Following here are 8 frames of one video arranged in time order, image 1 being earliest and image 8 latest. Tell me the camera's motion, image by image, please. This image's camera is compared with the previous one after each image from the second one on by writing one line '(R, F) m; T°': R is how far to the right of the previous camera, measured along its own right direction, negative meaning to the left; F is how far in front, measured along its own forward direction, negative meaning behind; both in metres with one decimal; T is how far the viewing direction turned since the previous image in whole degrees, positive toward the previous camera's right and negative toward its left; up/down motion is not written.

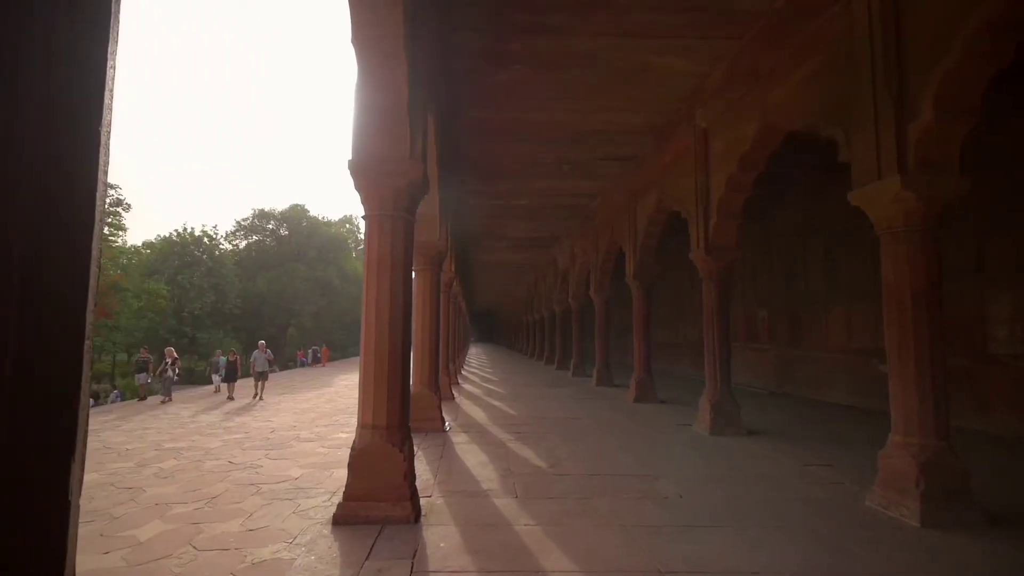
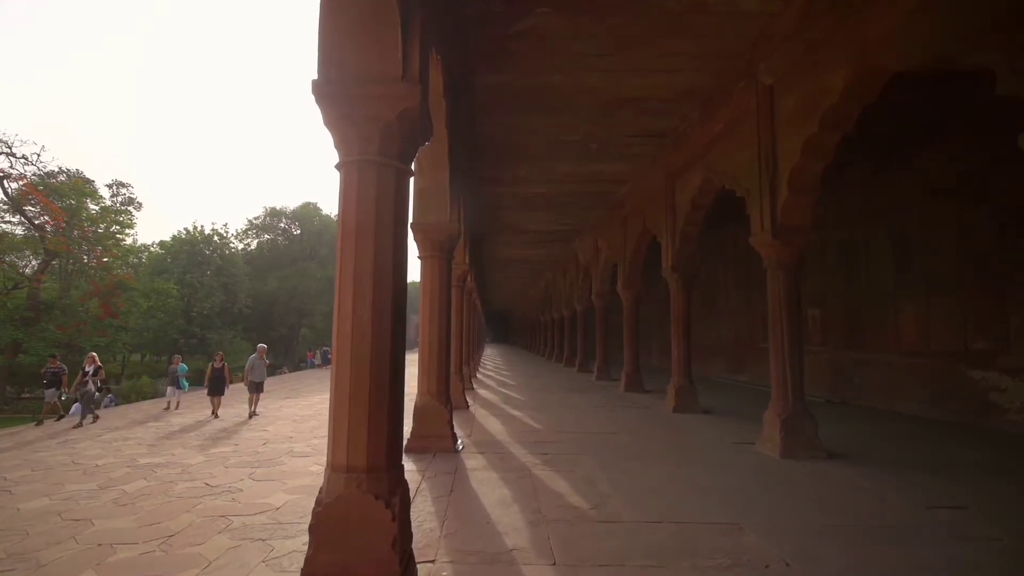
(-0.1, +1.1) m; -2°
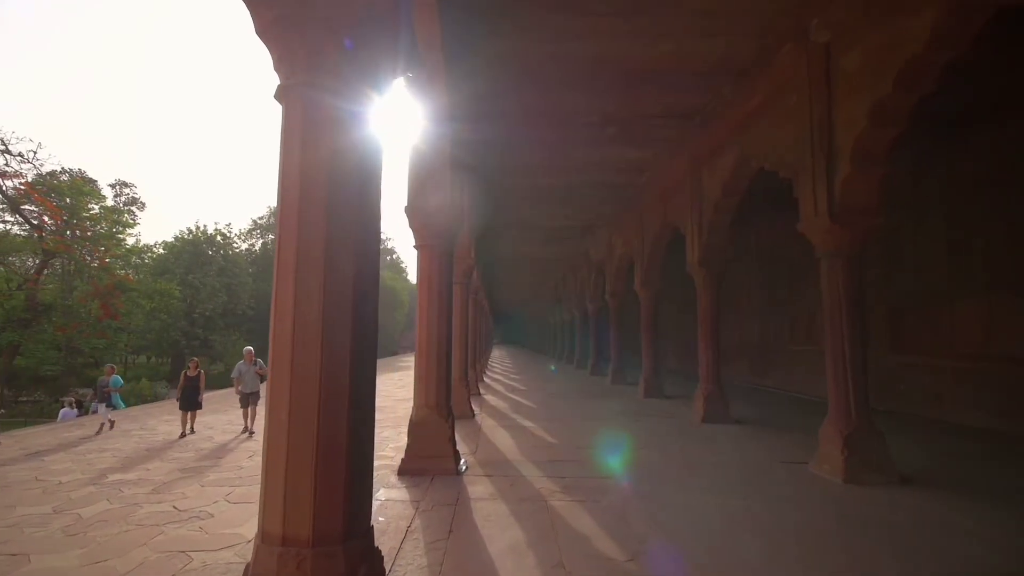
(0.0, +0.8) m; -1°
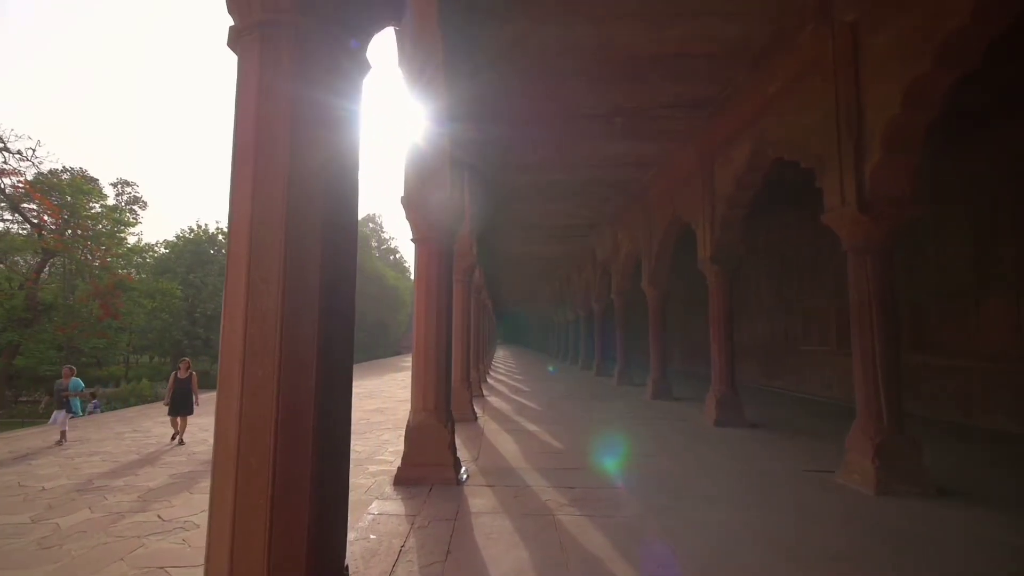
(0.0, +0.3) m; 0°
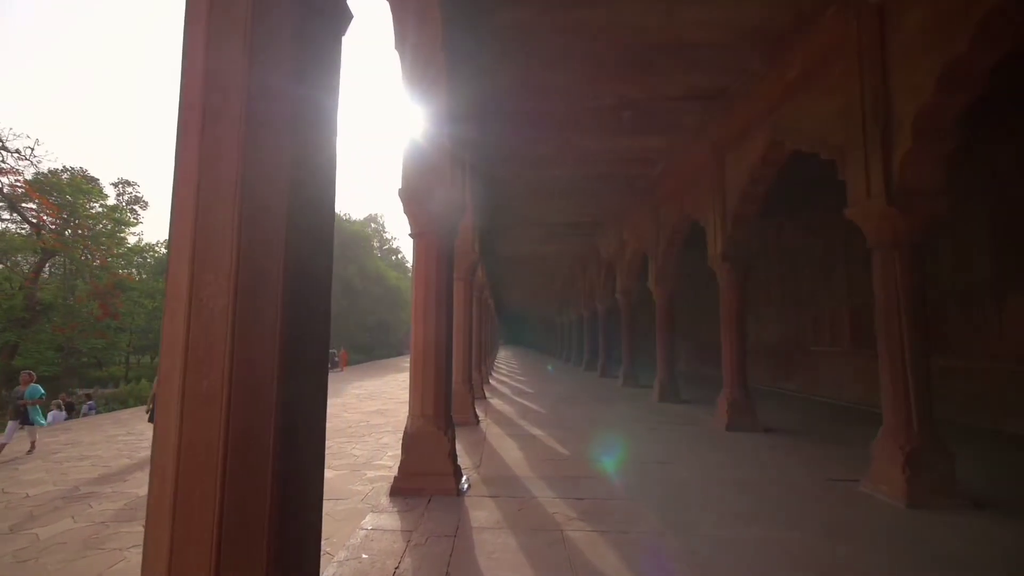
(0.0, +0.3) m; 0°
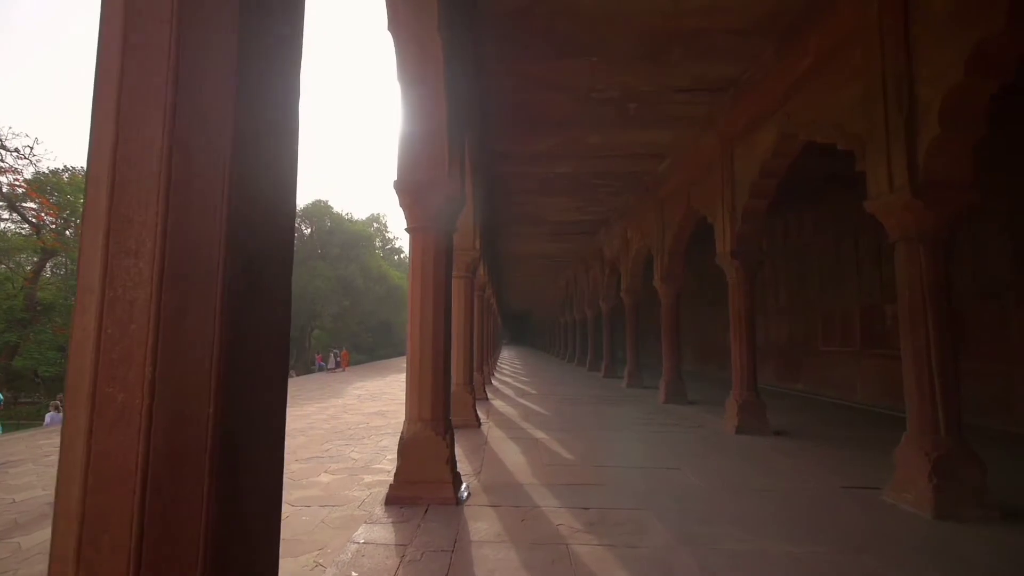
(0.0, +0.2) m; 0°
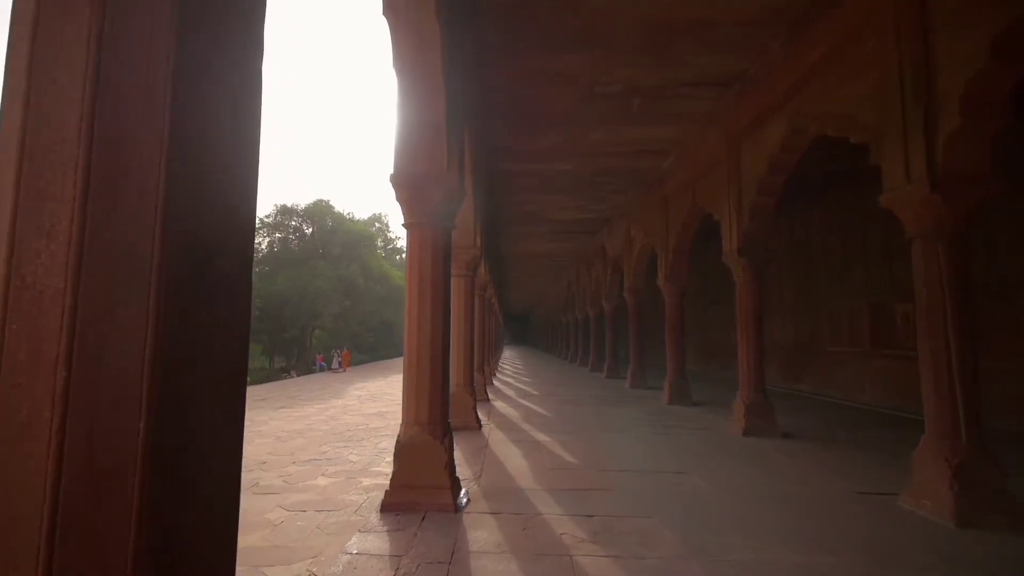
(0.0, +0.2) m; 0°
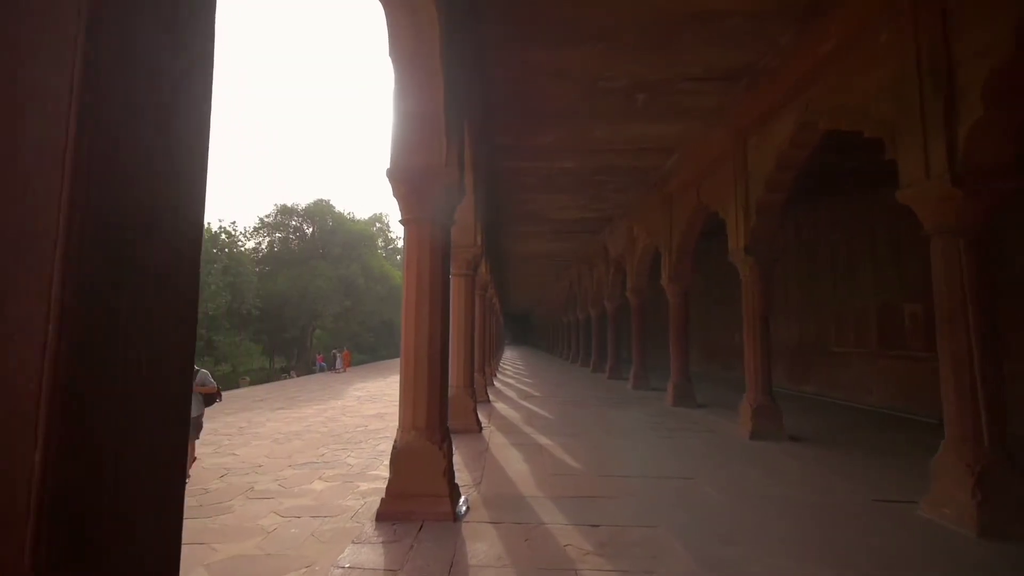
(0.0, +0.2) m; 0°
